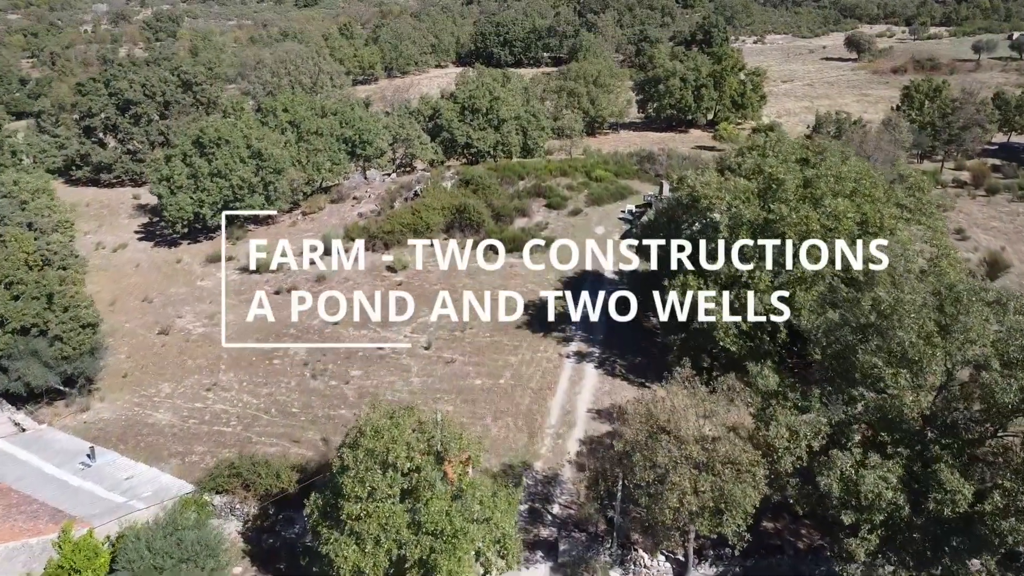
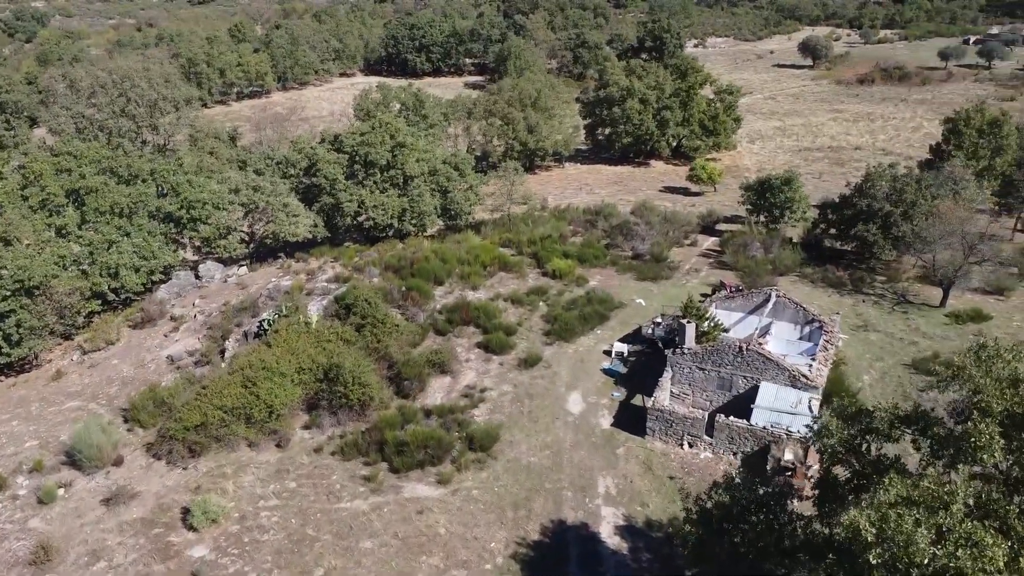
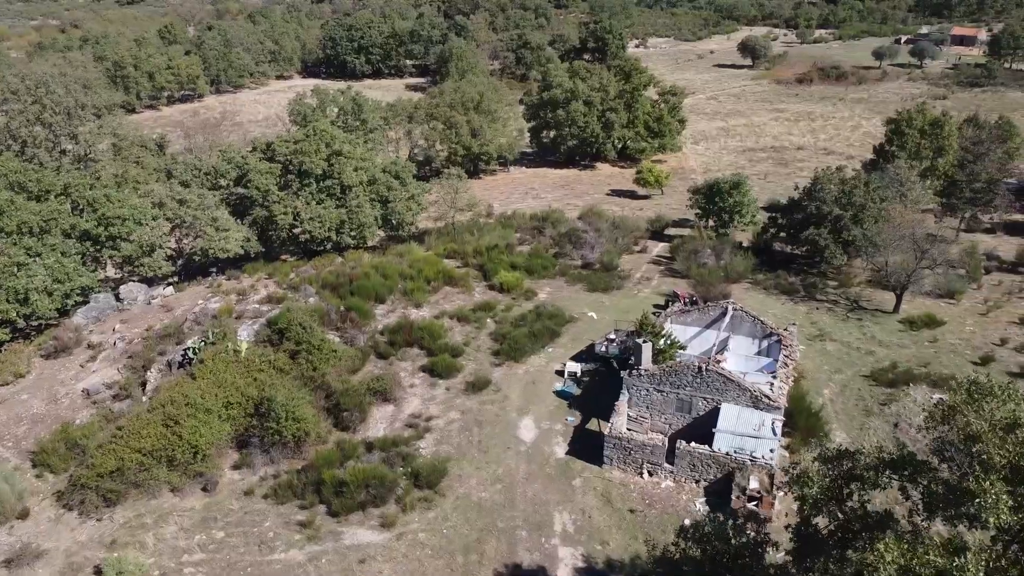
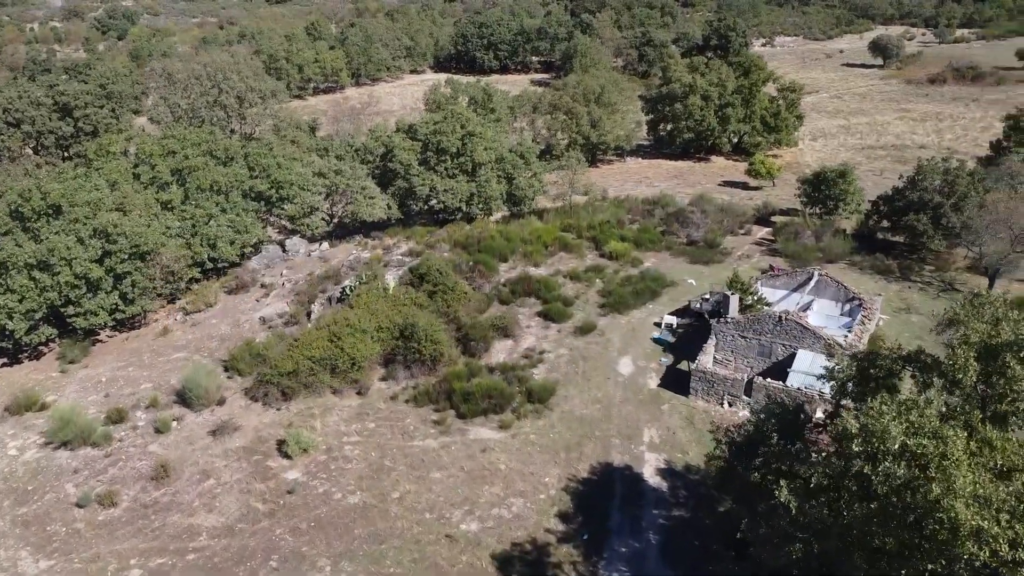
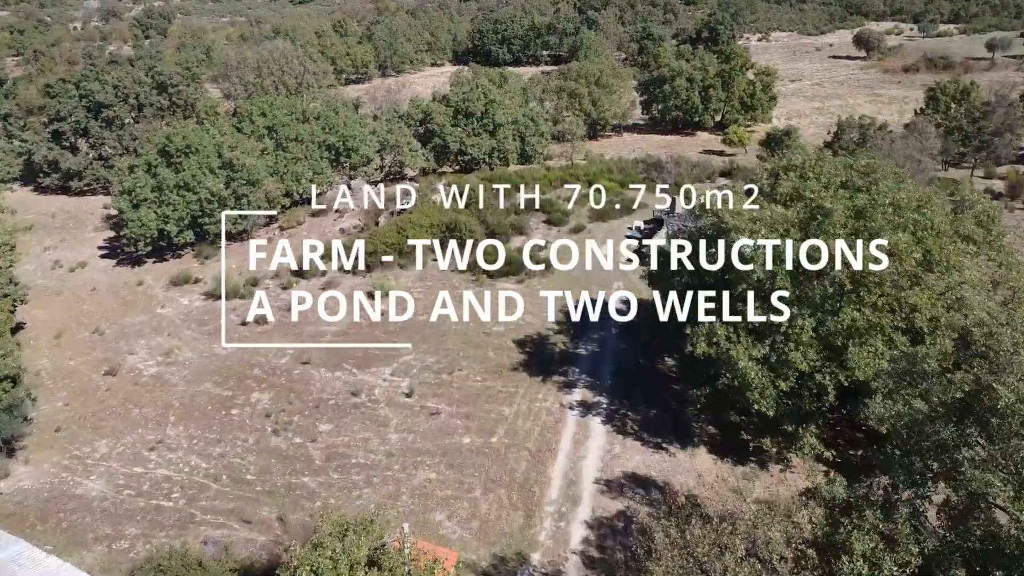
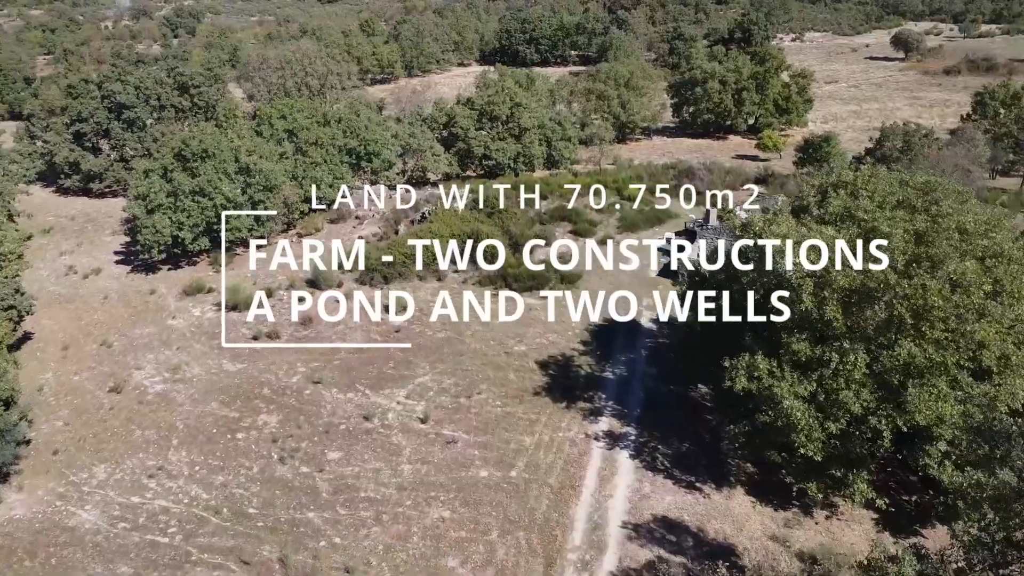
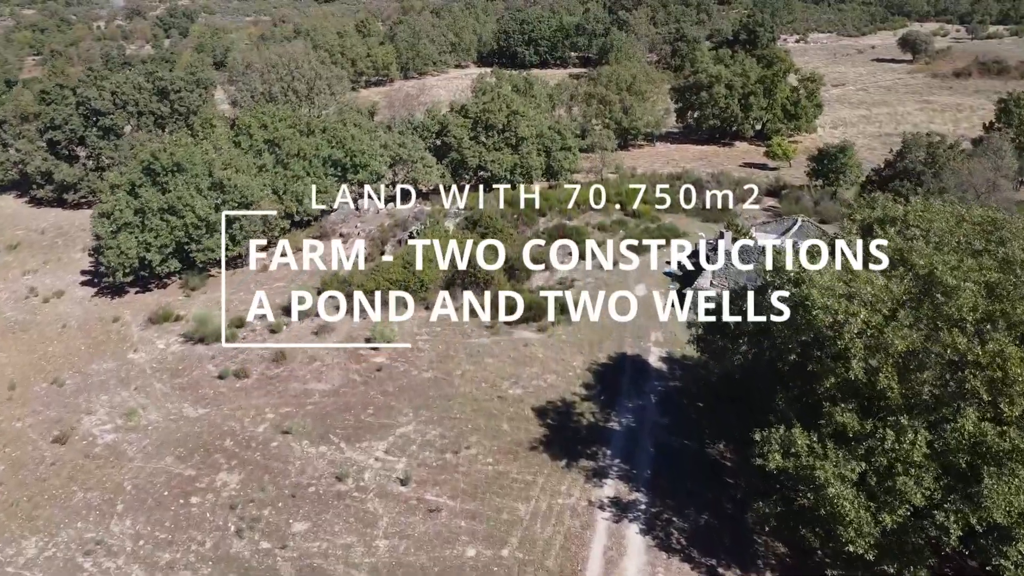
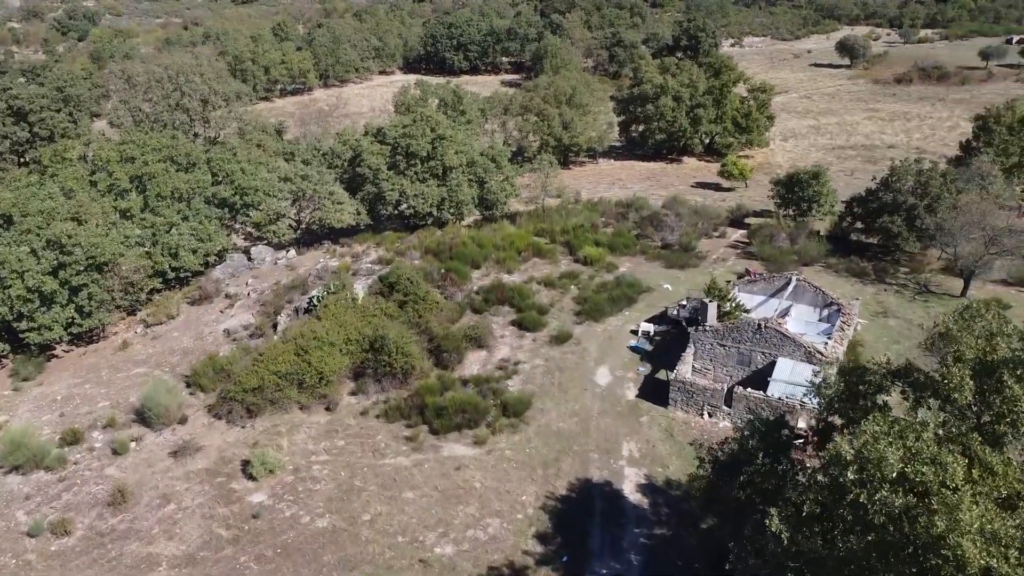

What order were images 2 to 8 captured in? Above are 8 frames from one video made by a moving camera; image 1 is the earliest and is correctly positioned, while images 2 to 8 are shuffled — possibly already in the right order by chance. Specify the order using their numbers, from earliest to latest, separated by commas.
5, 6, 7, 4, 8, 2, 3
